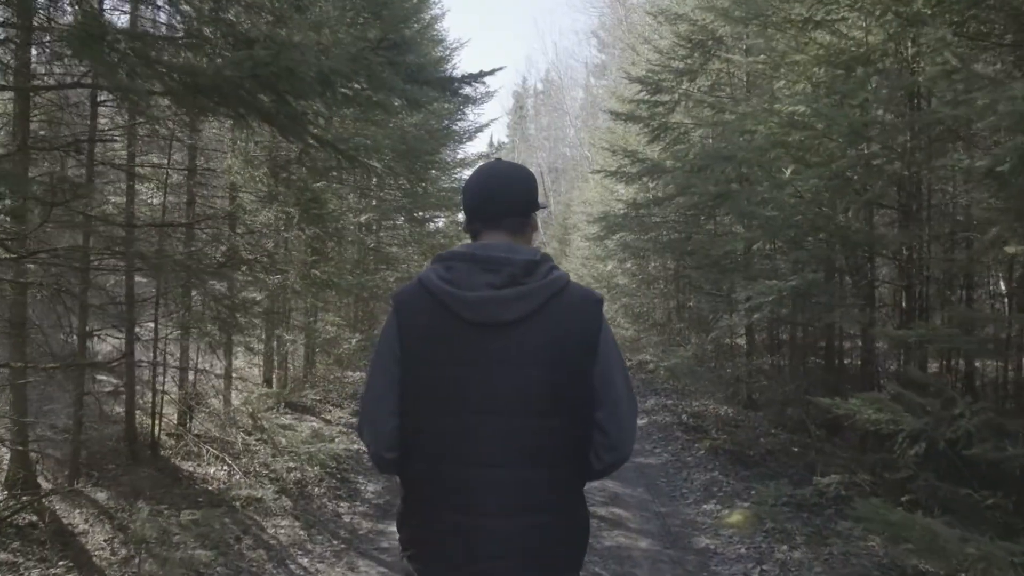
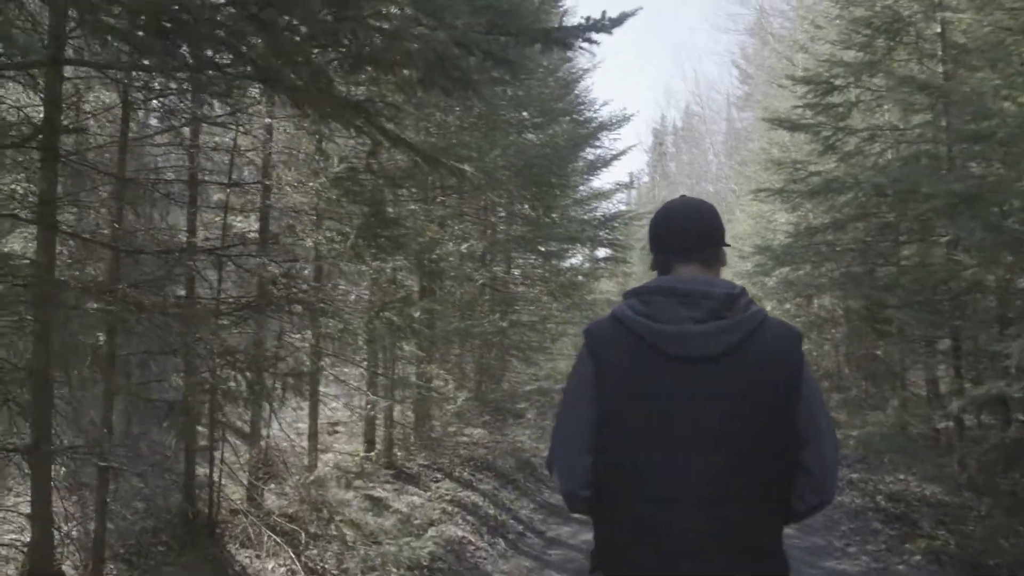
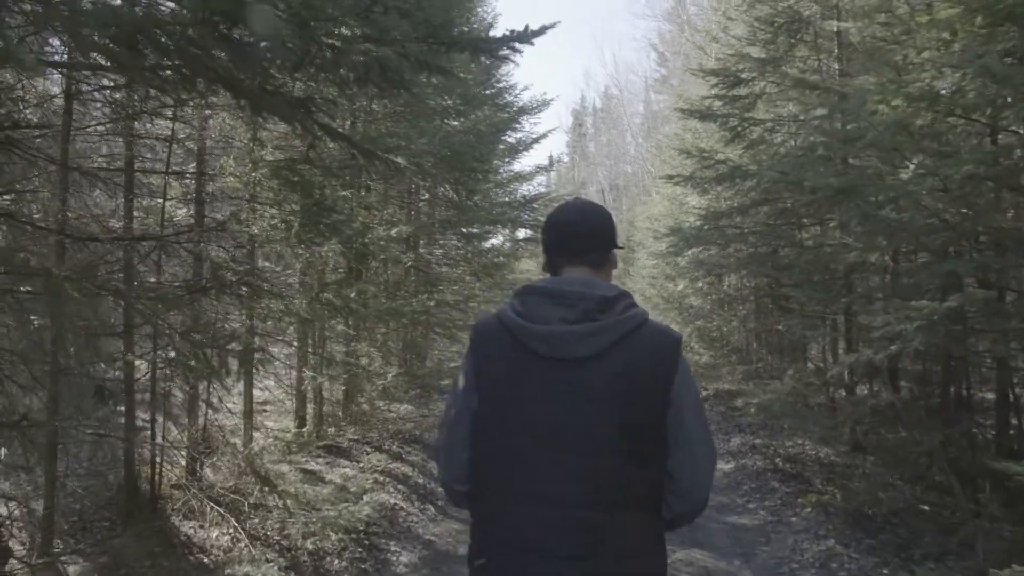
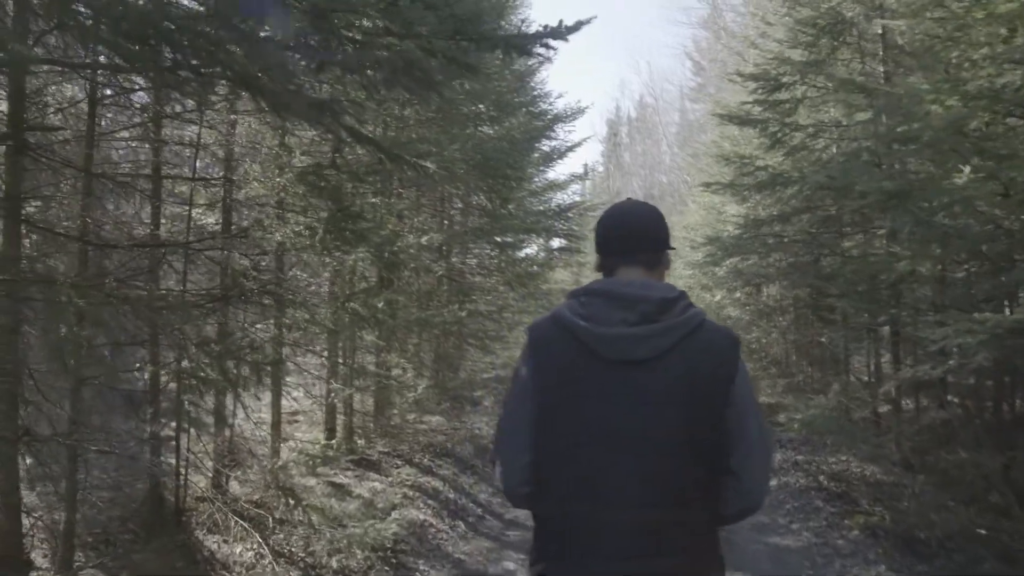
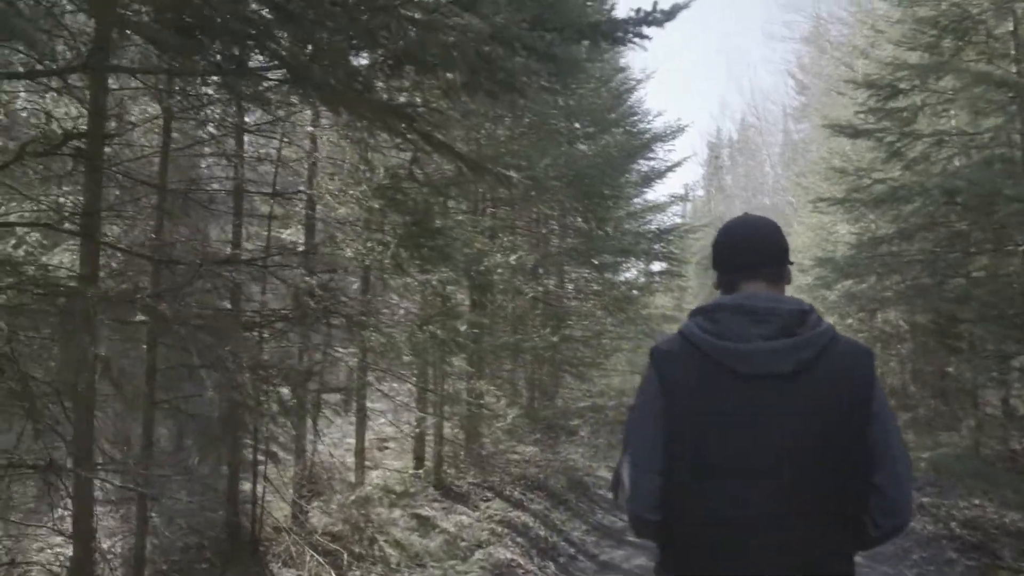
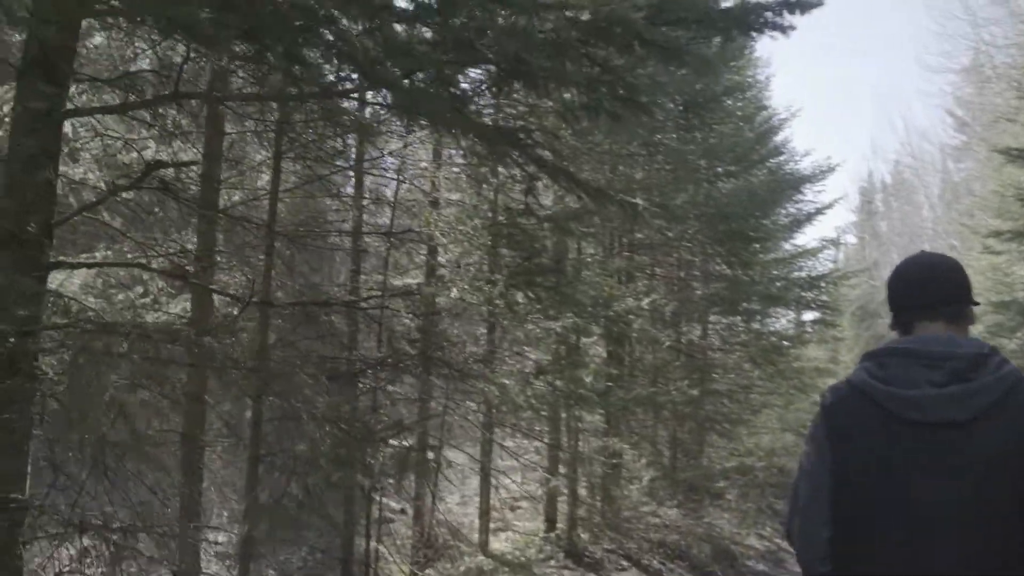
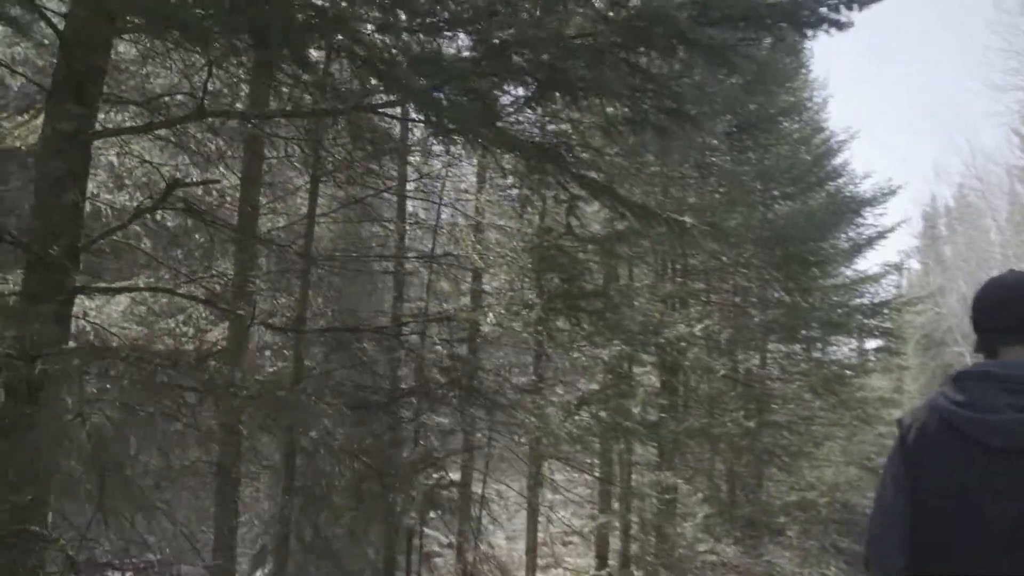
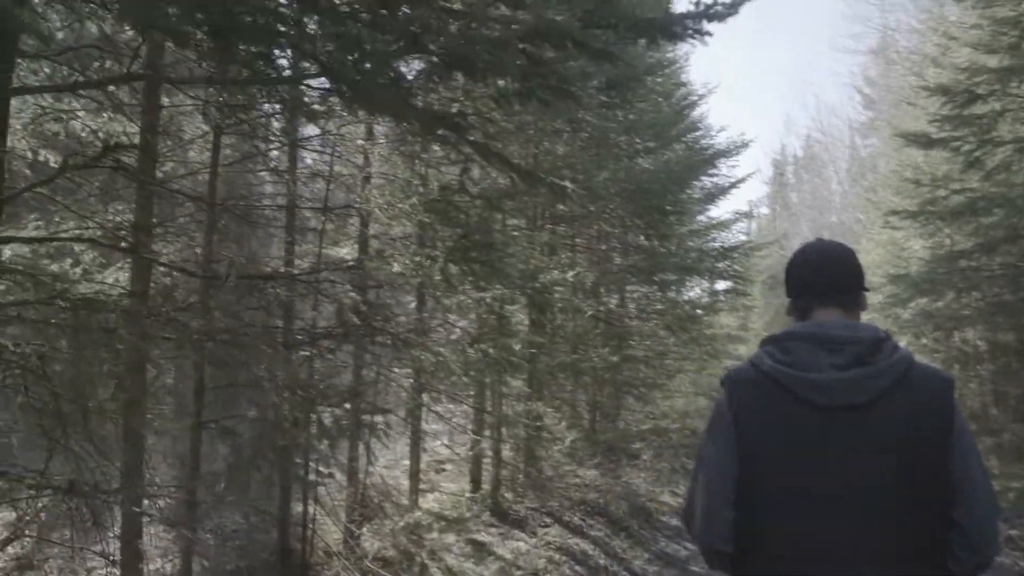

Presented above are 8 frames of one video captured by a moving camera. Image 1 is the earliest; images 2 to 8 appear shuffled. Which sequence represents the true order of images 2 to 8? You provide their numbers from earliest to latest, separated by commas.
3, 4, 2, 5, 8, 6, 7
